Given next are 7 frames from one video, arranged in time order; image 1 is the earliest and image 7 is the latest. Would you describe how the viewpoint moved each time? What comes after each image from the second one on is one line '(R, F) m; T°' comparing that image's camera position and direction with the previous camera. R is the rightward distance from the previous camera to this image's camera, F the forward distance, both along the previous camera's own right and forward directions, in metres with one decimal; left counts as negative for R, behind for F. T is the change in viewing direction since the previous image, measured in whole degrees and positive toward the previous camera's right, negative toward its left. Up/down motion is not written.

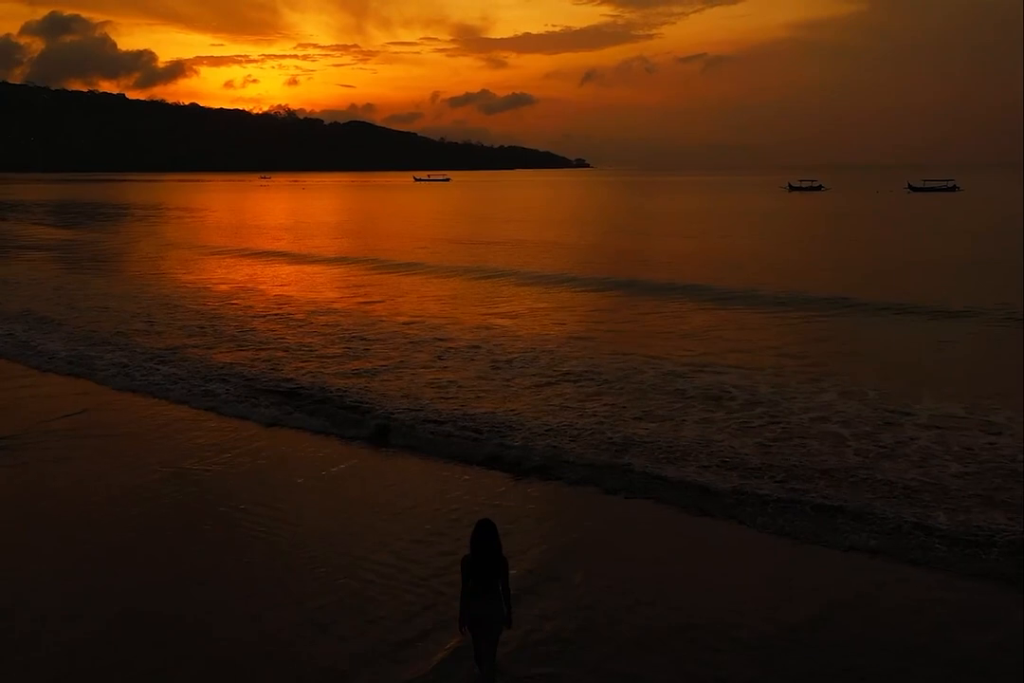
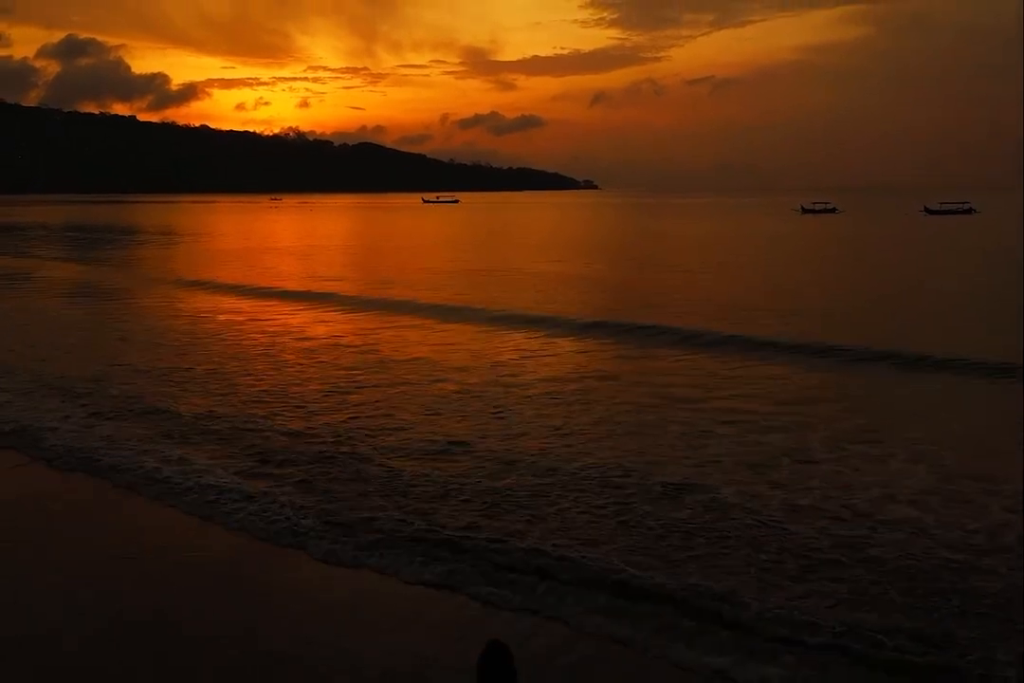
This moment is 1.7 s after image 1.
(0.0, +0.7) m; -1°
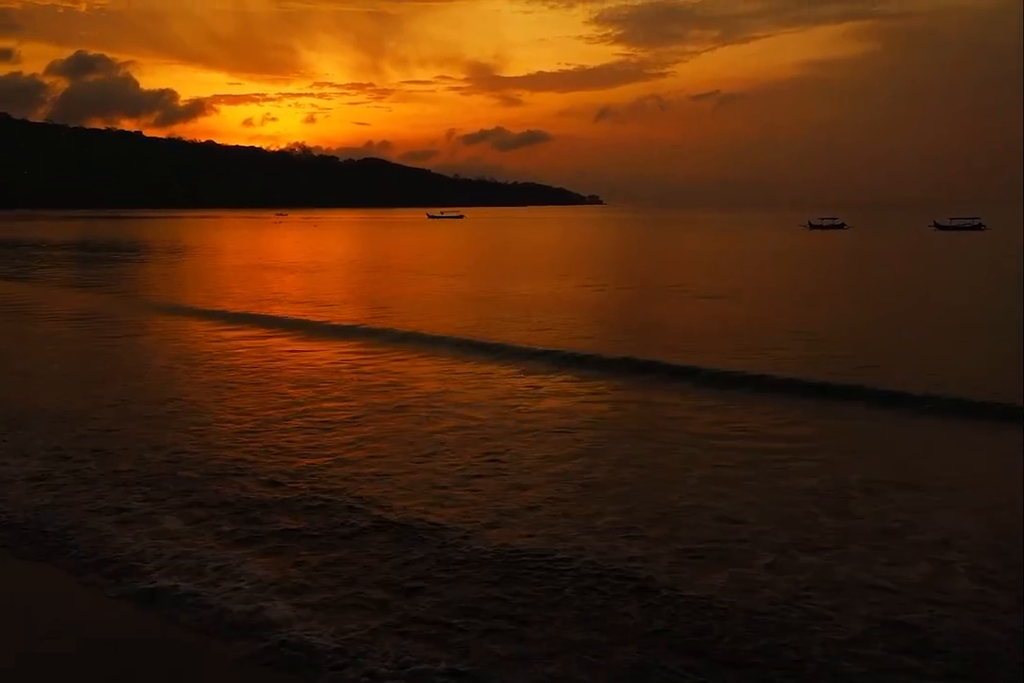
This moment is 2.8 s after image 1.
(0.0, +0.6) m; 0°
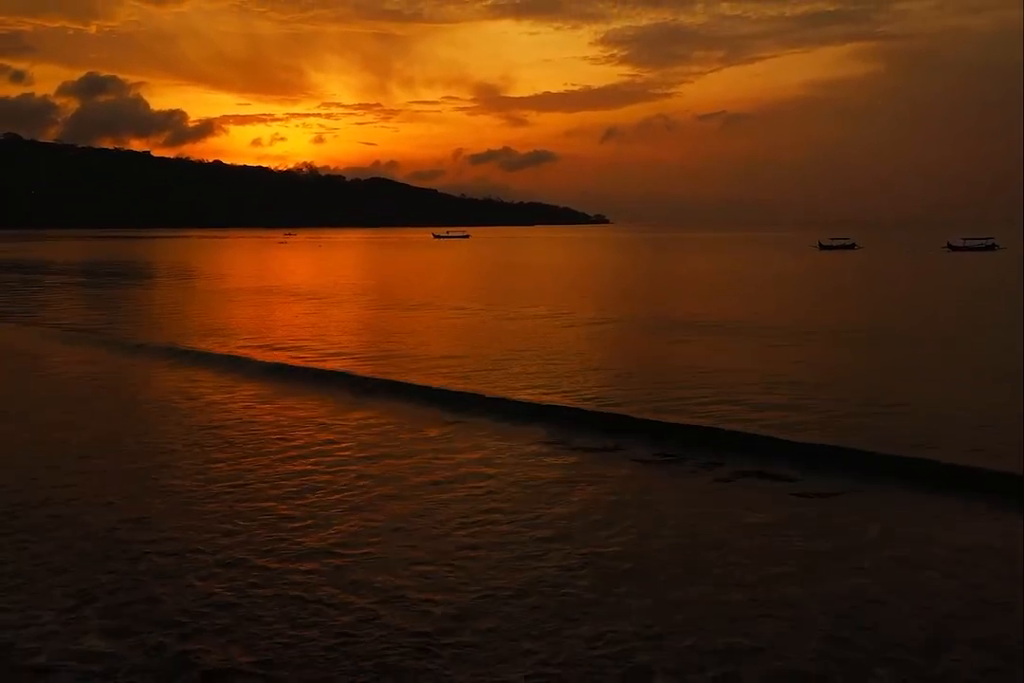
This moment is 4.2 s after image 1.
(-0.5, -0.9) m; 0°
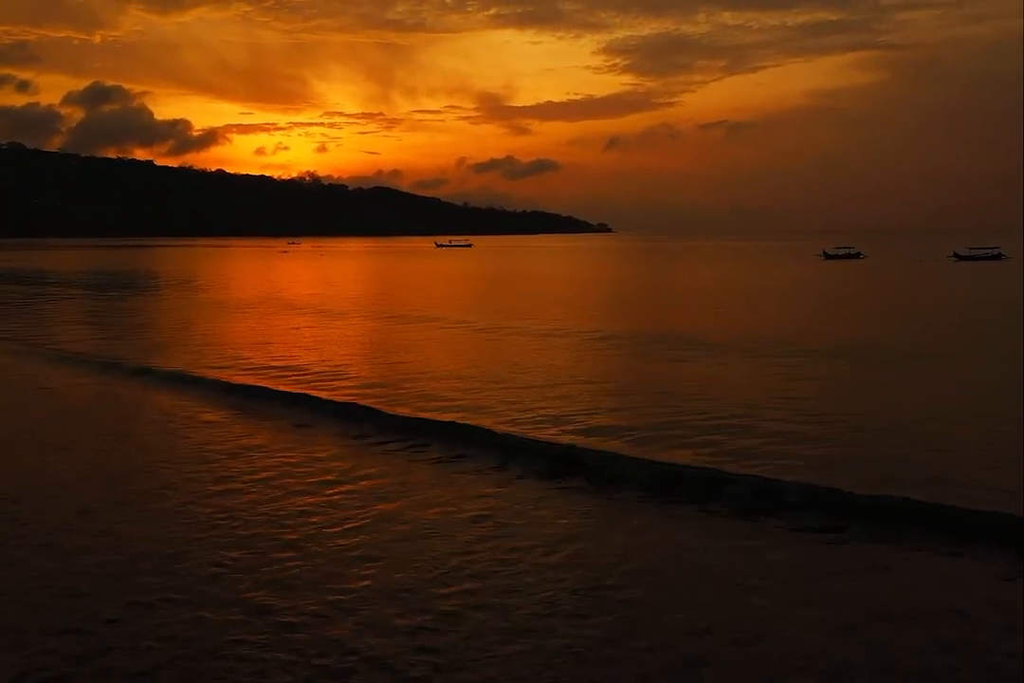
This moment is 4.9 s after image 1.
(-0.2, +0.2) m; 0°
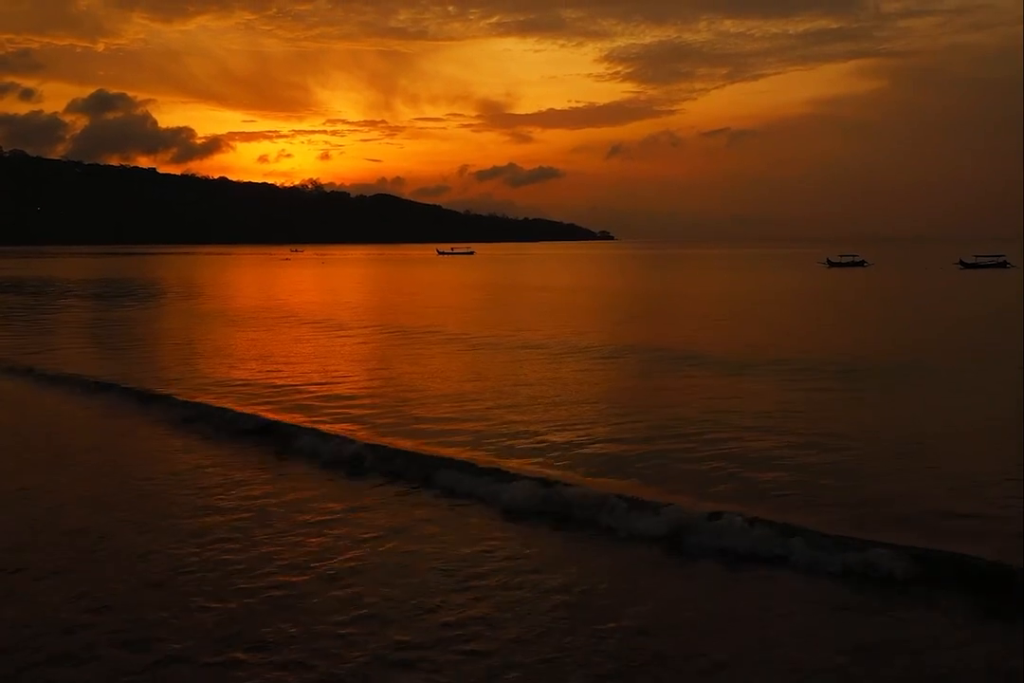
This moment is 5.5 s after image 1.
(-0.3, -1.2) m; 0°
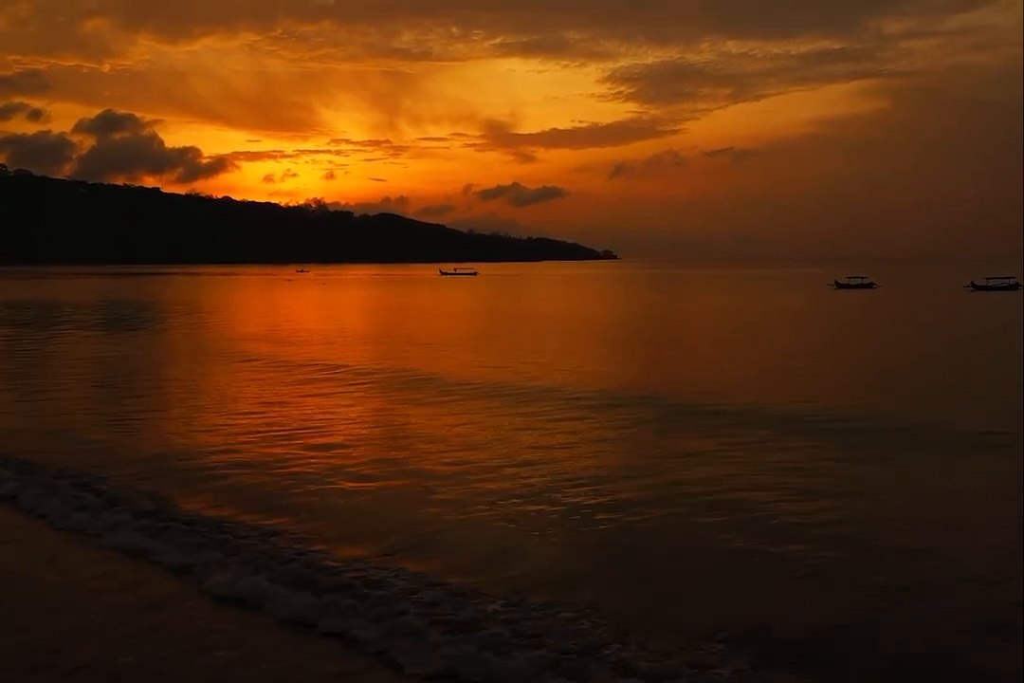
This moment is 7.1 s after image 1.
(-0.1, +0.5) m; 0°
